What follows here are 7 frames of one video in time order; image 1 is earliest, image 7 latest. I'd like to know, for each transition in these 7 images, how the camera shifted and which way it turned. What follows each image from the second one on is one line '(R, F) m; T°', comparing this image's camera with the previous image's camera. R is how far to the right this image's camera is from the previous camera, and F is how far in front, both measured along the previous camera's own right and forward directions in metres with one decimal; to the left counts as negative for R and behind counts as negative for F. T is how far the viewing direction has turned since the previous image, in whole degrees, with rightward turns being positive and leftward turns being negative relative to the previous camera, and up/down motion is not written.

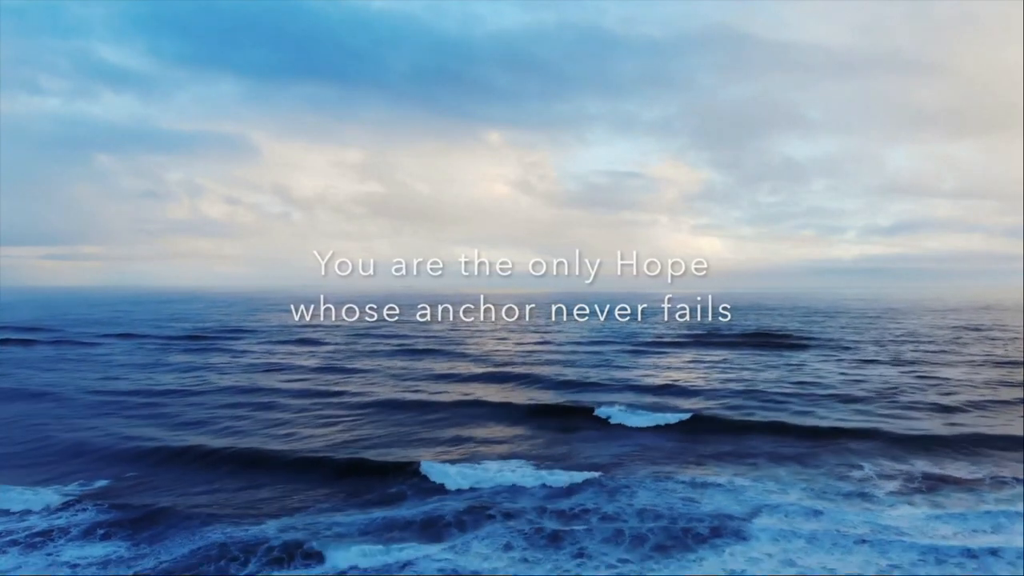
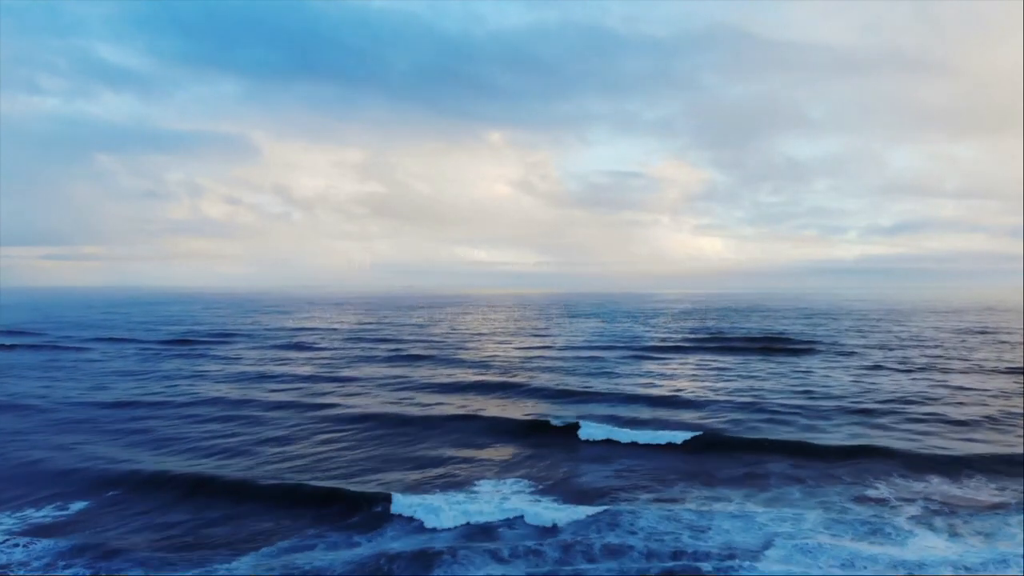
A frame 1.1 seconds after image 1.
(+0.1, +0.8) m; 0°
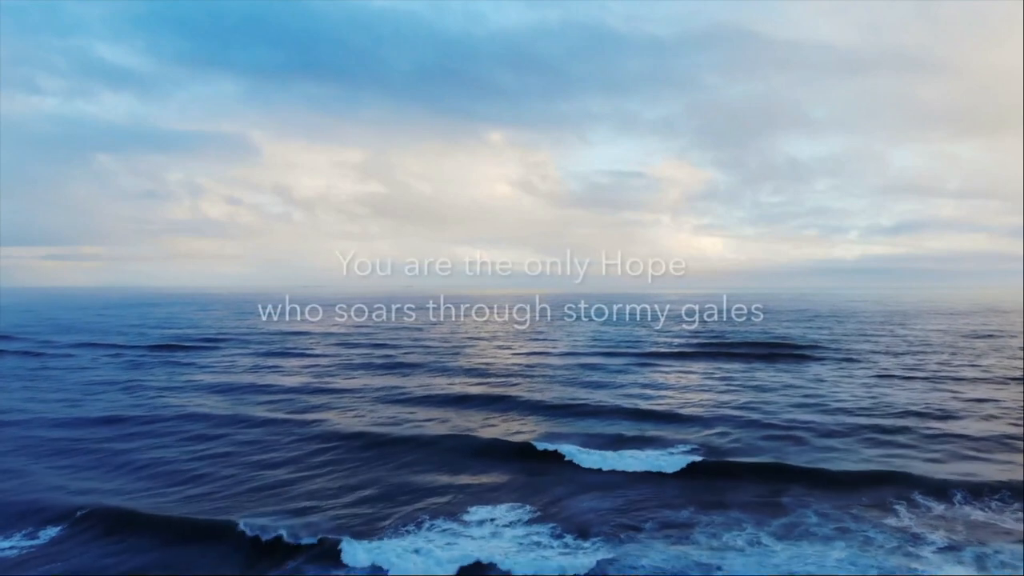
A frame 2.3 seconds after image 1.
(+0.1, +0.9) m; 0°
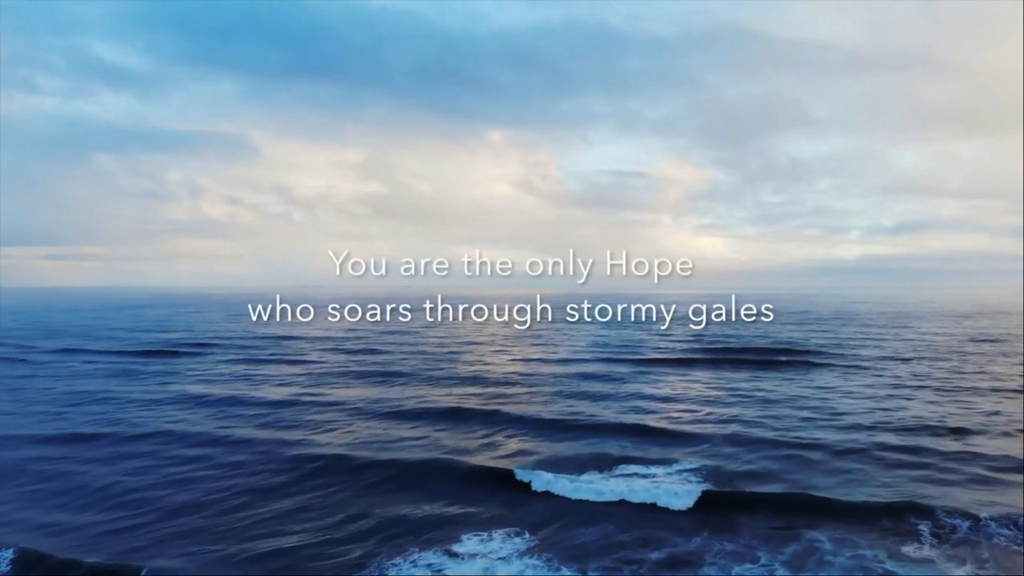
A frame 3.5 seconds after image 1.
(+0.1, +1.0) m; 0°
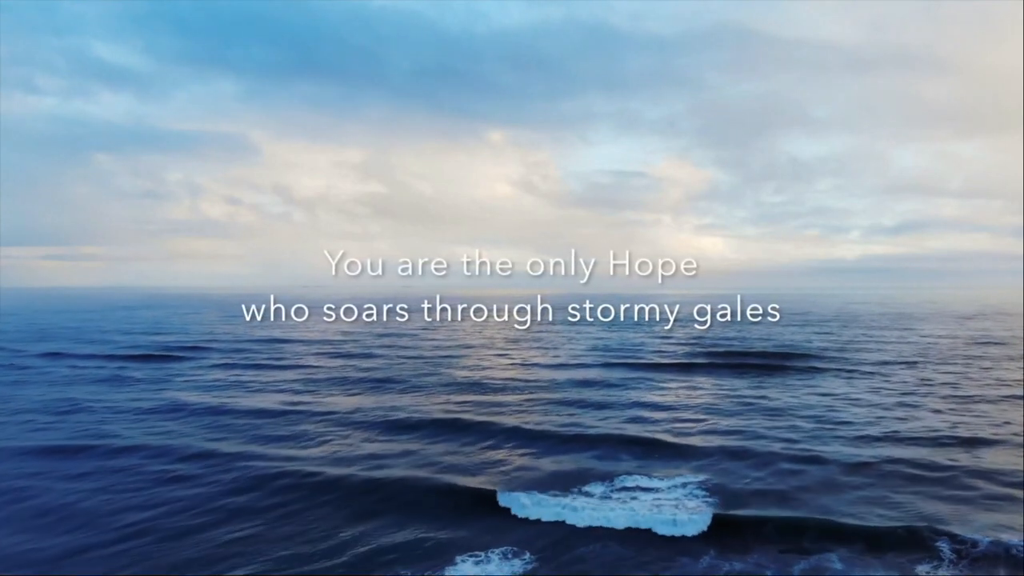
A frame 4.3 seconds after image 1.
(+0.1, +0.7) m; 0°
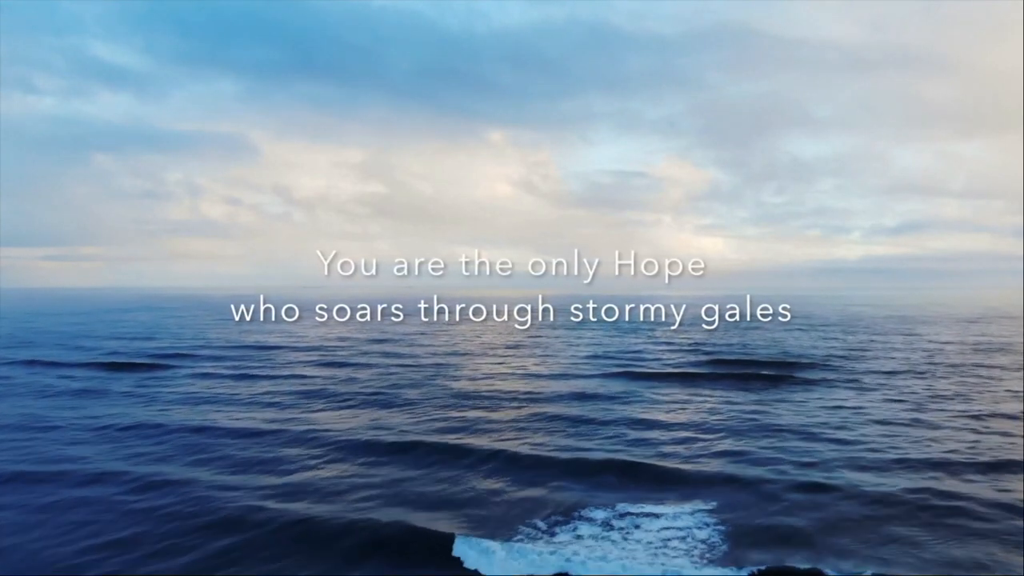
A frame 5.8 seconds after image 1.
(+0.2, +1.3) m; 0°
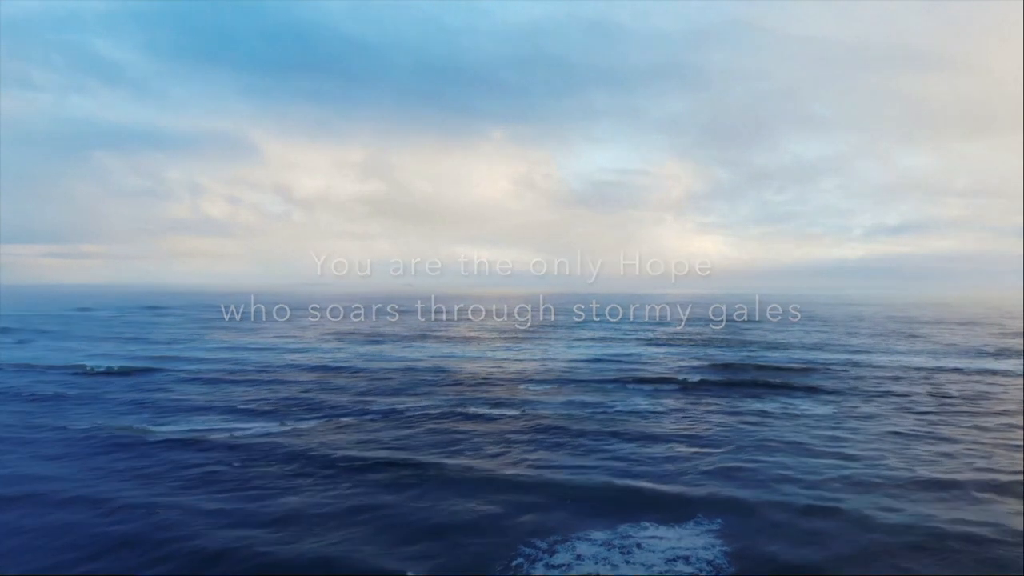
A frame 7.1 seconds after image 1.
(+0.2, +0.9) m; 0°
